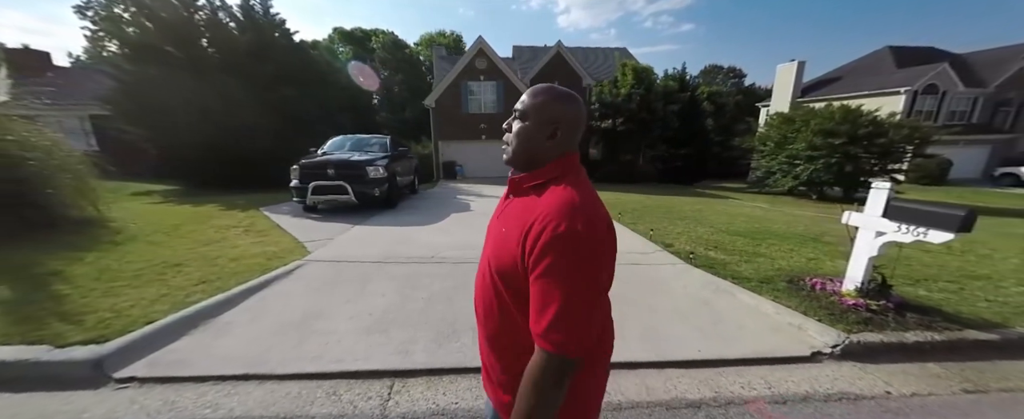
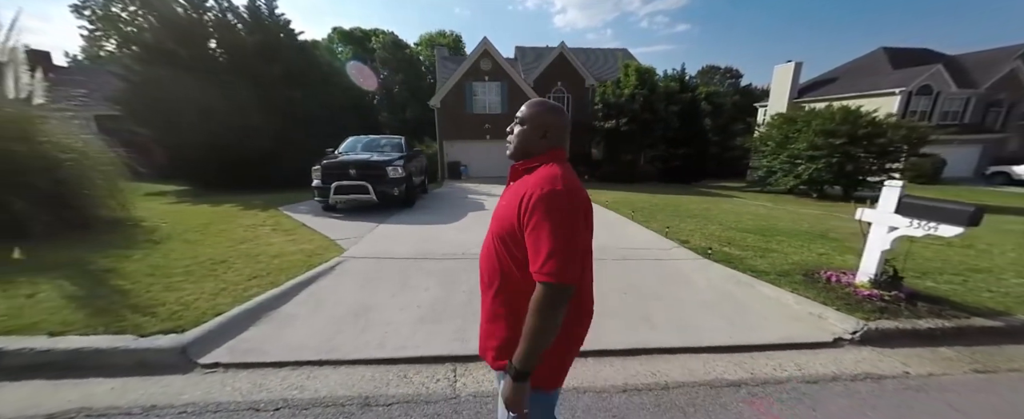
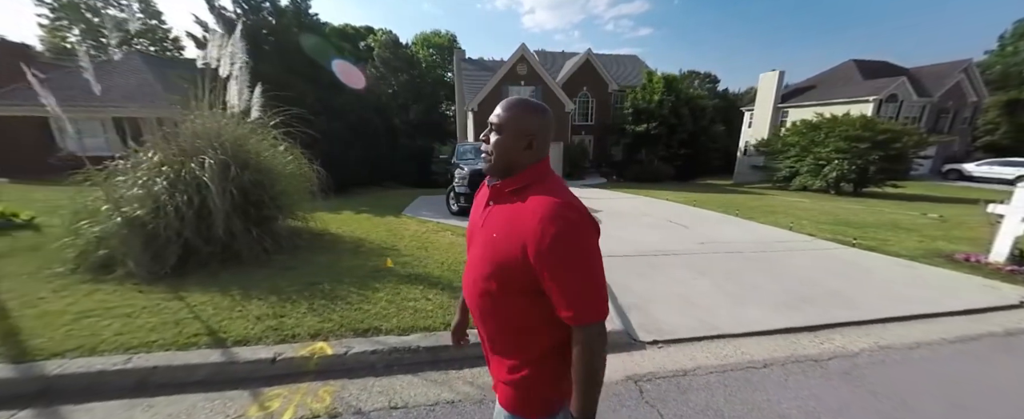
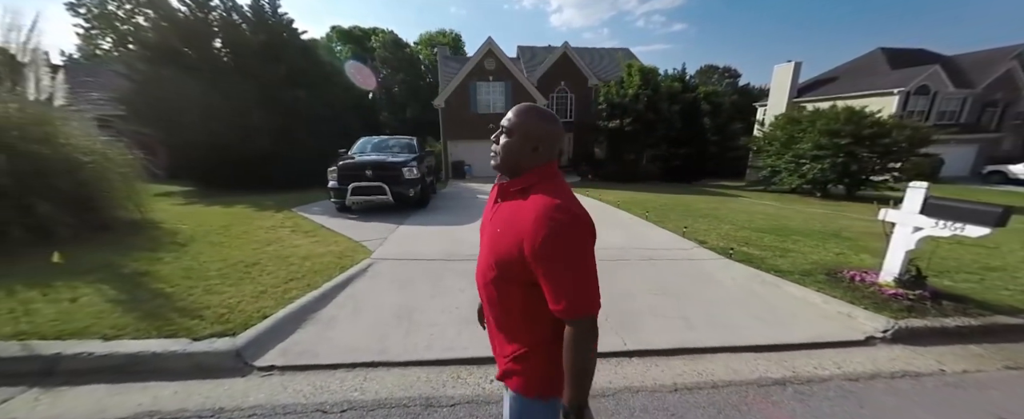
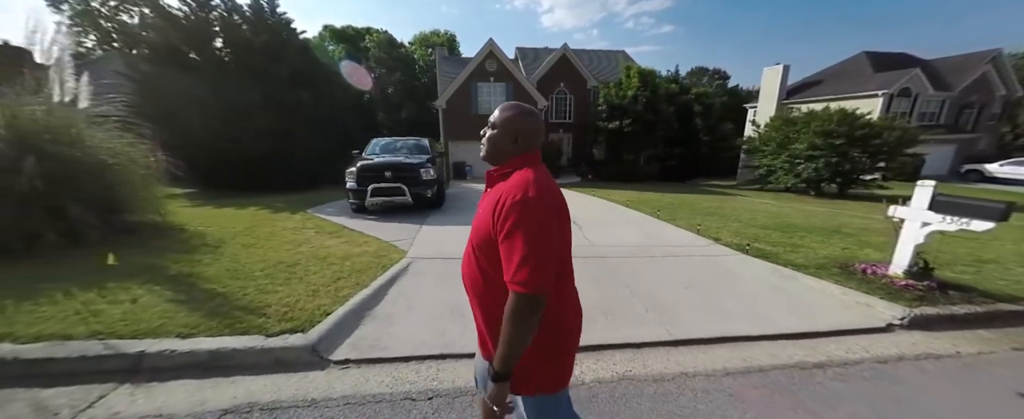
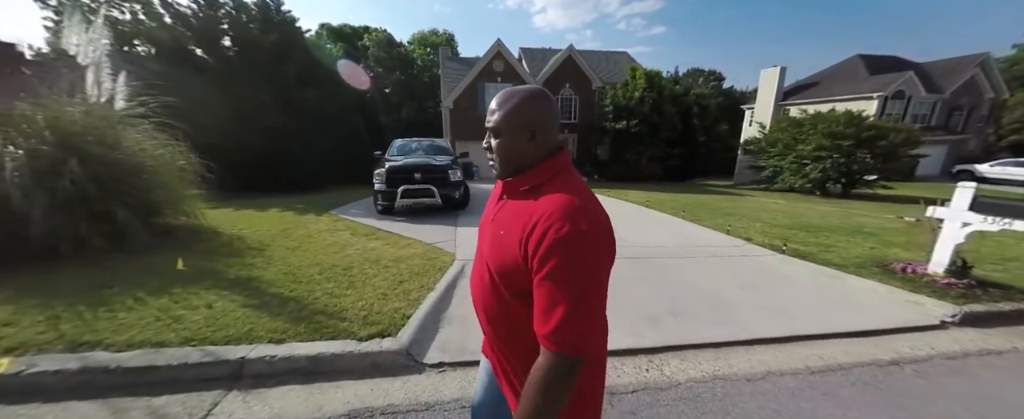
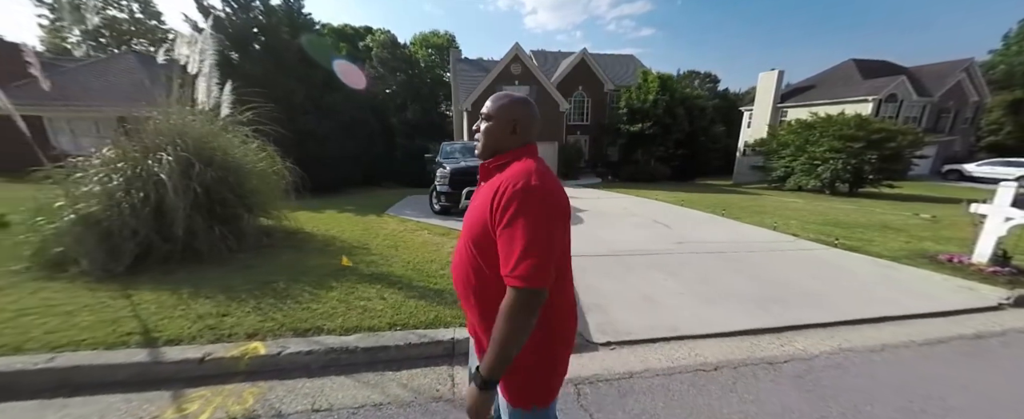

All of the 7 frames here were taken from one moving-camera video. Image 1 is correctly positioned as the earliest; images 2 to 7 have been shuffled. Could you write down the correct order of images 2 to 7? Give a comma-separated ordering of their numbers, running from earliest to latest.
2, 4, 5, 6, 7, 3
